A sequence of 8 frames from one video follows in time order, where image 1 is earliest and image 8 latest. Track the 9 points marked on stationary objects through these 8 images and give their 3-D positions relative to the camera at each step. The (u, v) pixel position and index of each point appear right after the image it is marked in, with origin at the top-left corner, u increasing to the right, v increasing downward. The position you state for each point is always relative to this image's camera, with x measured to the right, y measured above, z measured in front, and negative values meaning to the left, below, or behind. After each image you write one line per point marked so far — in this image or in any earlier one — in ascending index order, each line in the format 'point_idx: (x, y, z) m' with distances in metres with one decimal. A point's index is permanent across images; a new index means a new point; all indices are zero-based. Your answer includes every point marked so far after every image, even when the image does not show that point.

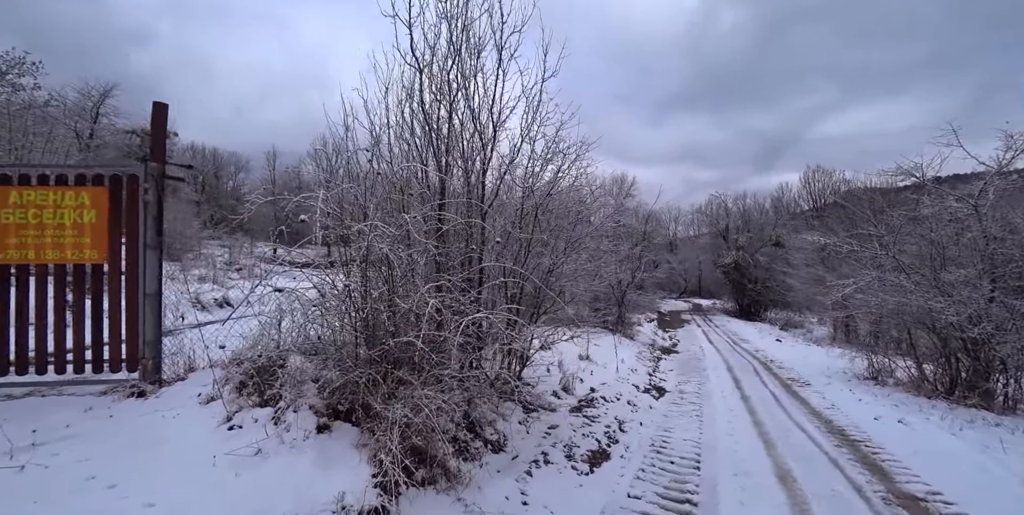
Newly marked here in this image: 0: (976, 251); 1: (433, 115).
0: (+12.1, +0.2, +11.2) m
1: (-1.1, +2.0, +5.9) m
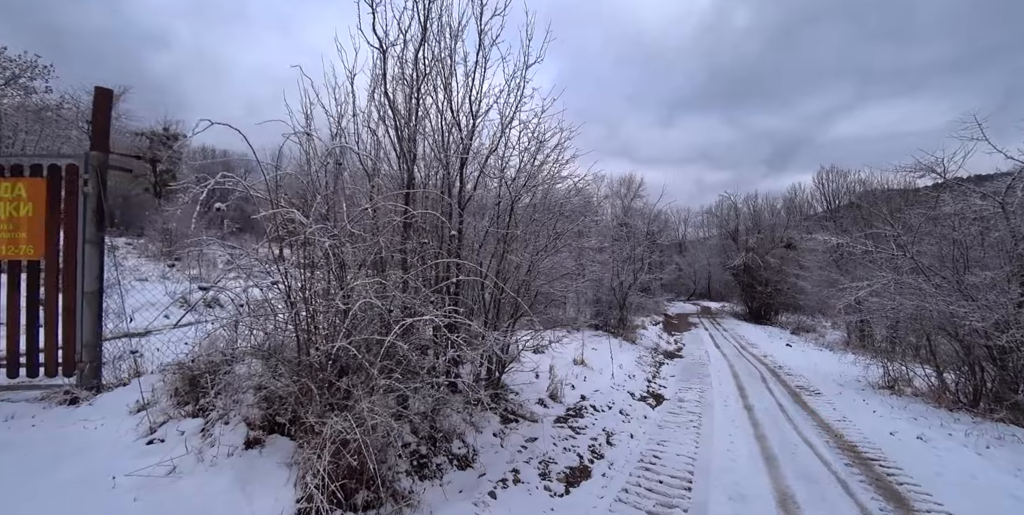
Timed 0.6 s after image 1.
0: (+11.9, +0.1, +10.5) m
1: (-1.4, +2.0, +5.5) m
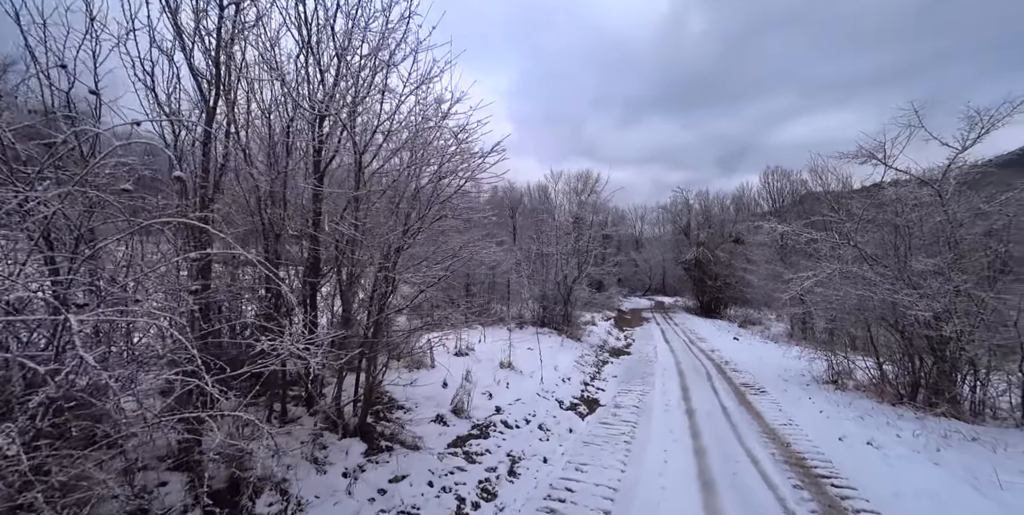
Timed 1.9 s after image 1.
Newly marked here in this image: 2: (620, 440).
0: (+10.2, +0.4, +10.2) m
1: (-2.7, +2.2, +4.0) m
2: (+1.6, -2.7, +6.4) m
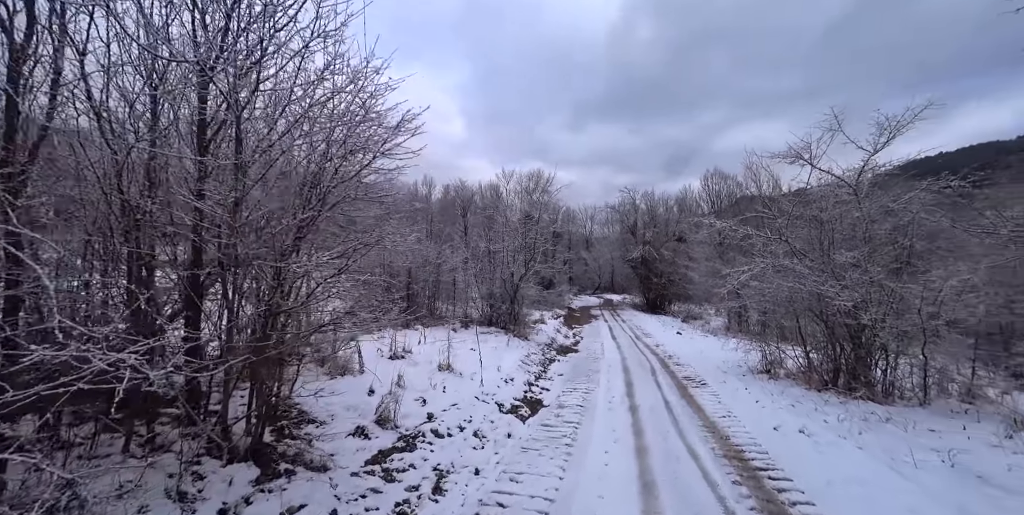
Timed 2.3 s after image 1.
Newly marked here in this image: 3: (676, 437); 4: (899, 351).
0: (+8.7, +0.6, +10.7) m
1: (-3.4, +2.3, +3.2) m
2: (+0.7, -2.6, +6.0) m
3: (+2.4, -2.7, +6.4) m
4: (+9.1, -2.2, +10.1) m
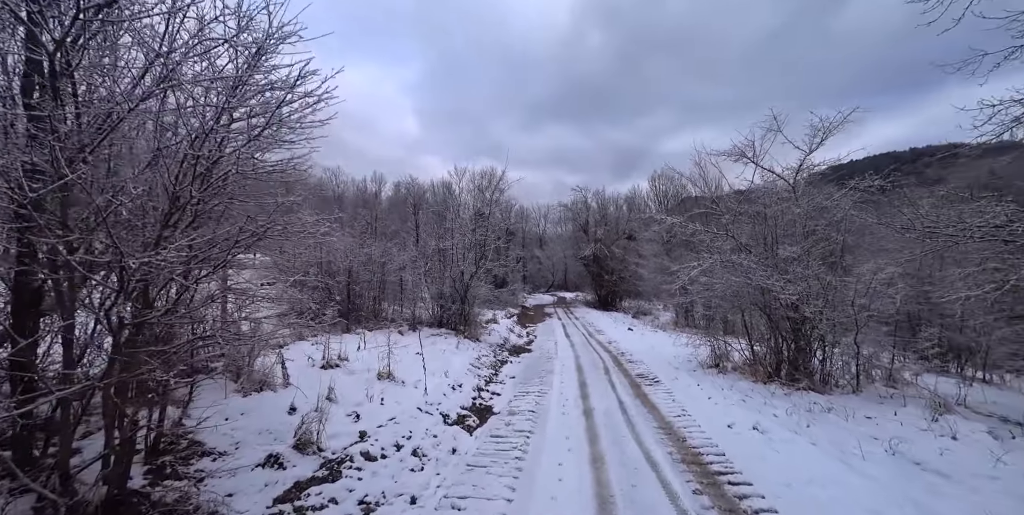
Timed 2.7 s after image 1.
0: (+7.5, +0.7, +11.0) m
1: (-3.8, +2.3, +2.3) m
2: (0.0, -2.6, +5.5) m
3: (+1.7, -2.6, +6.0) m
4: (+7.9, -2.0, +10.5) m
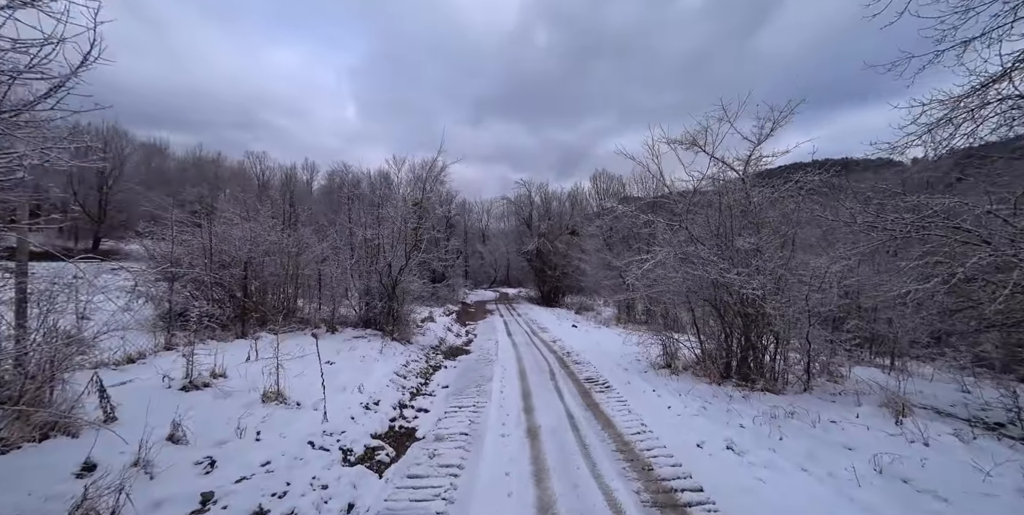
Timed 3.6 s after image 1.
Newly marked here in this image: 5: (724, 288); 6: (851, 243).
0: (+5.9, +0.9, +10.5) m
1: (-4.1, +2.4, +0.3) m
2: (-0.8, -2.4, +4.0) m
3: (+0.8, -2.4, +4.8) m
4: (+6.4, -1.9, +10.0) m
5: (+5.1, -0.7, +10.4) m
6: (+7.2, +0.3, +9.2) m
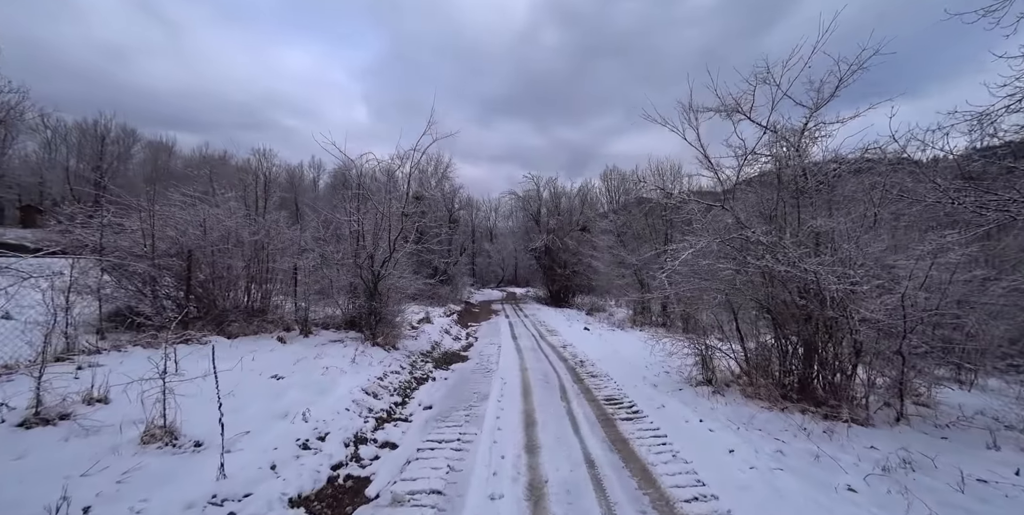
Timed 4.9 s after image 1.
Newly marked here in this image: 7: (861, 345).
0: (+6.0, +1.1, +8.3) m
1: (-4.2, +2.7, -1.7) m
2: (-0.9, -2.2, +2.0) m
3: (+0.8, -2.2, +2.7) m
4: (+6.4, -1.7, +7.8) m
5: (+5.1, -0.5, +8.3) m
6: (+7.3, +0.5, +7.1) m
7: (+6.1, -1.5, +7.7) m
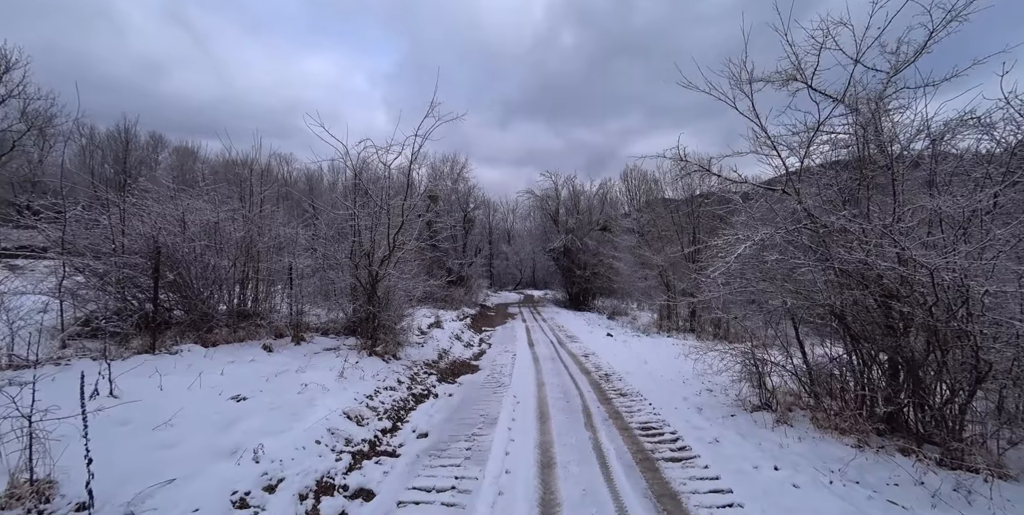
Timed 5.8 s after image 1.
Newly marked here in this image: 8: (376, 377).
0: (+6.2, +1.2, +6.7) m
1: (-4.4, +2.8, -2.8) m
2: (-0.9, -2.1, +0.7) m
3: (+0.7, -2.1, +1.3) m
4: (+6.6, -1.6, +6.2) m
5: (+5.3, -0.5, +6.7) m
6: (+7.4, +0.6, +5.4) m
7: (+6.3, -1.5, +6.1) m
8: (-2.5, -2.3, +8.4) m
